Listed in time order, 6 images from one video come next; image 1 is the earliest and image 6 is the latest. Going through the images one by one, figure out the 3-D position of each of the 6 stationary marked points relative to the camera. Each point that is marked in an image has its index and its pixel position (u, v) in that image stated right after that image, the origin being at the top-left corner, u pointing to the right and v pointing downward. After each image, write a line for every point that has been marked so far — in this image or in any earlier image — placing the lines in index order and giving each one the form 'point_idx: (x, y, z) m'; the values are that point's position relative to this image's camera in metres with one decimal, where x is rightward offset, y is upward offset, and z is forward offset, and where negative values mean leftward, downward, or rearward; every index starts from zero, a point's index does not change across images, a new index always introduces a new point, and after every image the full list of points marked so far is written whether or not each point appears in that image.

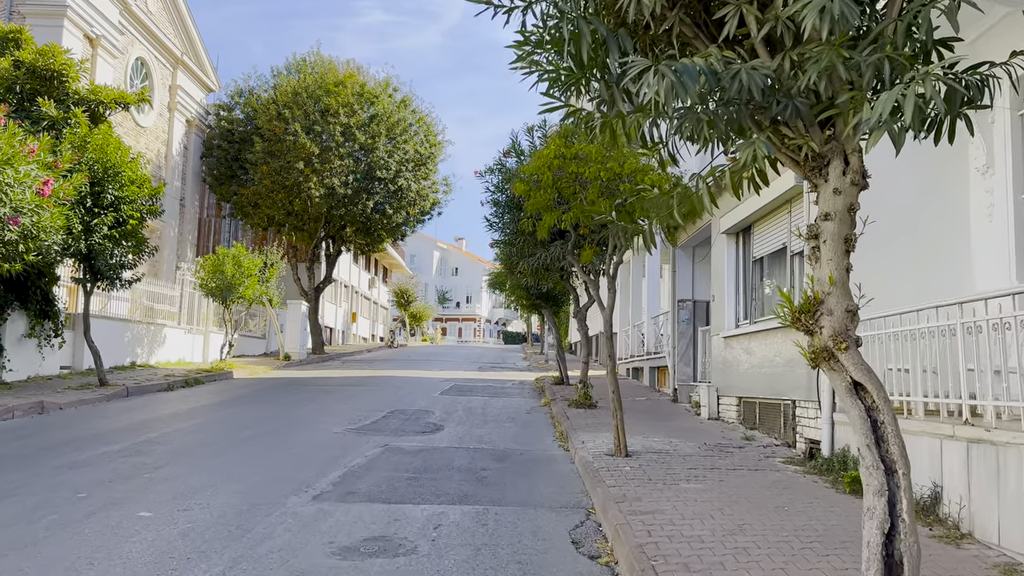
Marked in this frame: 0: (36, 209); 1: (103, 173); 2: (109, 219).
0: (-6.3, +1.1, +10.5) m
1: (-7.4, +2.1, +14.2) m
2: (-7.3, +1.3, +14.3) m
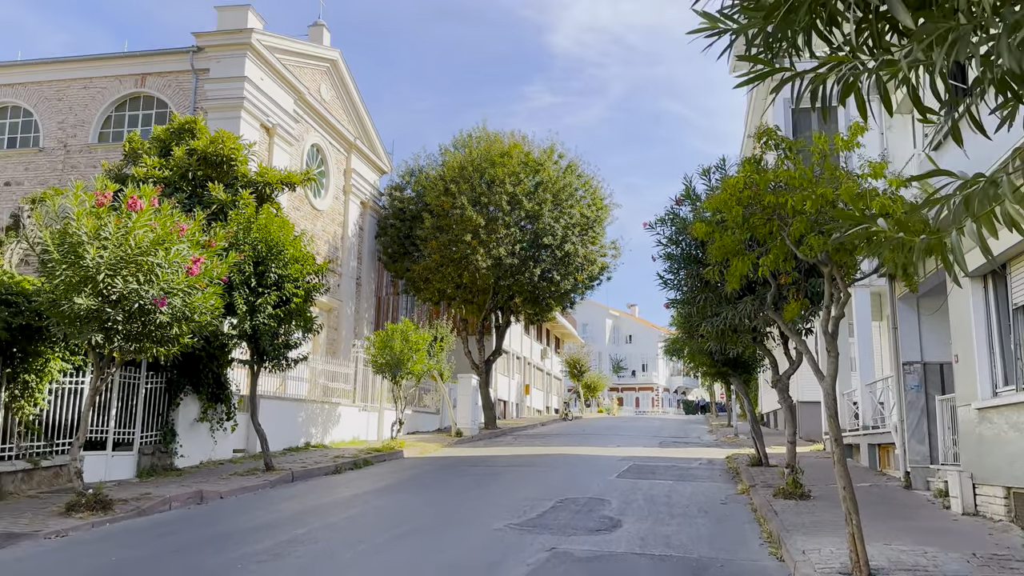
0: (-4.2, 0.0, +10.1) m
1: (-4.4, +0.7, +14.0) m
2: (-4.3, -0.1, +14.0) m
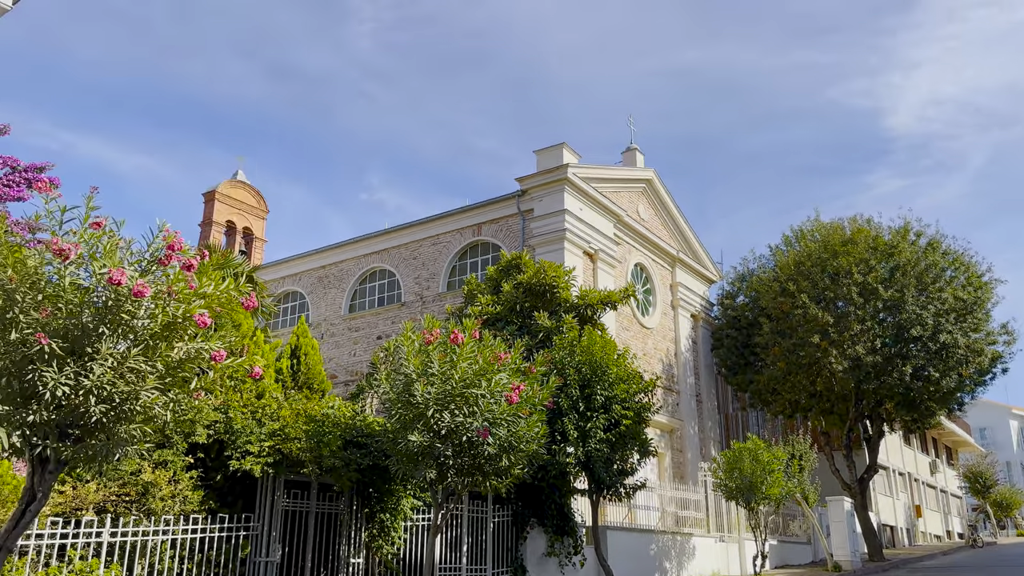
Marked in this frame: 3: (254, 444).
0: (0.0, -1.6, +9.9) m
1: (+1.3, -1.5, +13.6) m
2: (+1.5, -2.3, +13.4) m
3: (-3.2, -2.0, +9.9) m
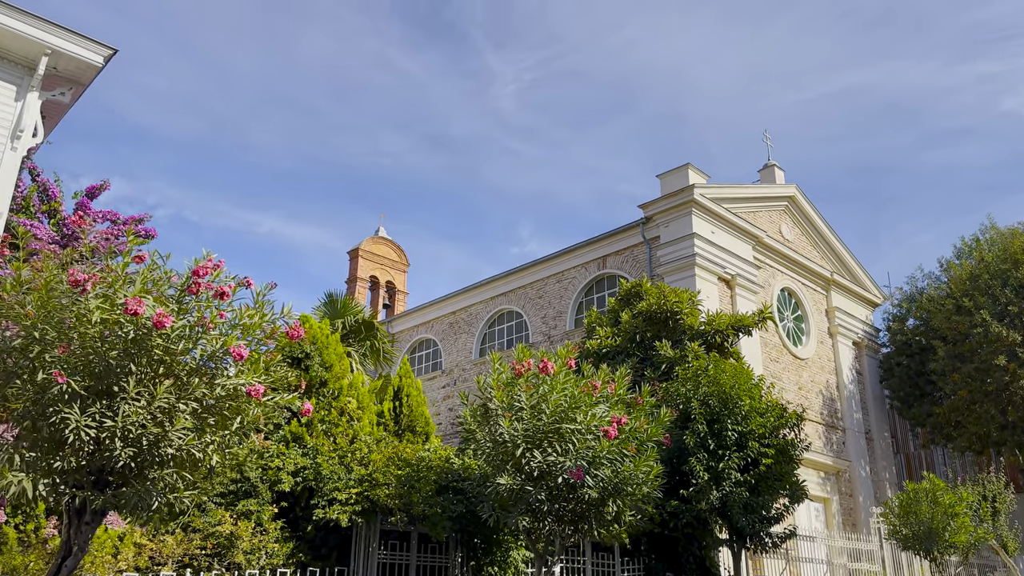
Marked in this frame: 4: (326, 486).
0: (+1.1, -1.8, +8.6) m
1: (+3.2, -1.8, +12.1) m
2: (+3.4, -2.6, +11.8) m
3: (-2.0, -2.4, +9.2) m
4: (-2.2, -2.3, +9.2) m
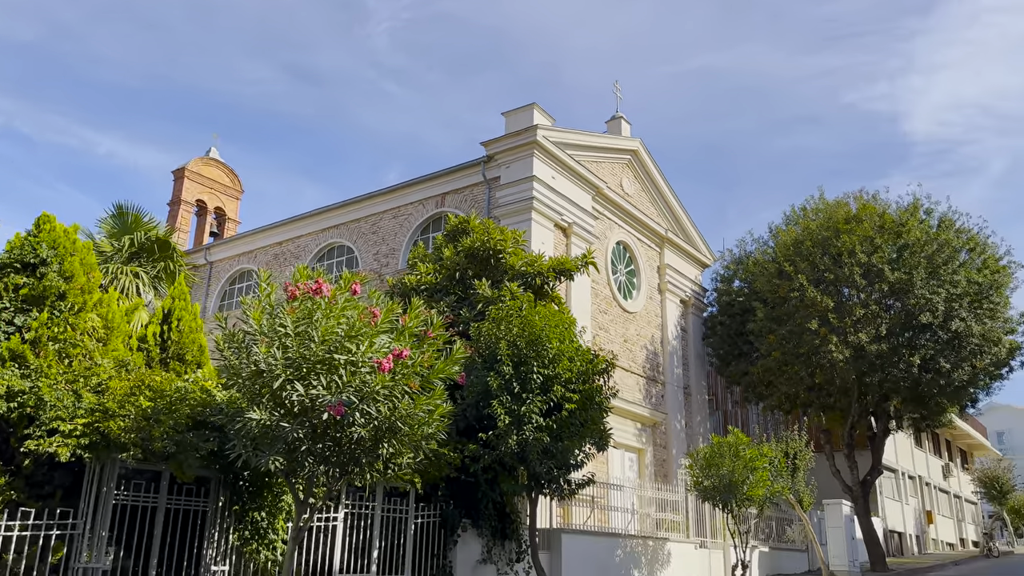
0: (-1.2, -1.0, +7.7) m
1: (+0.2, -0.9, +11.4) m
2: (+0.4, -1.7, +11.2) m
3: (-4.4, -1.3, +7.7) m
4: (-4.6, -1.2, +7.7) m
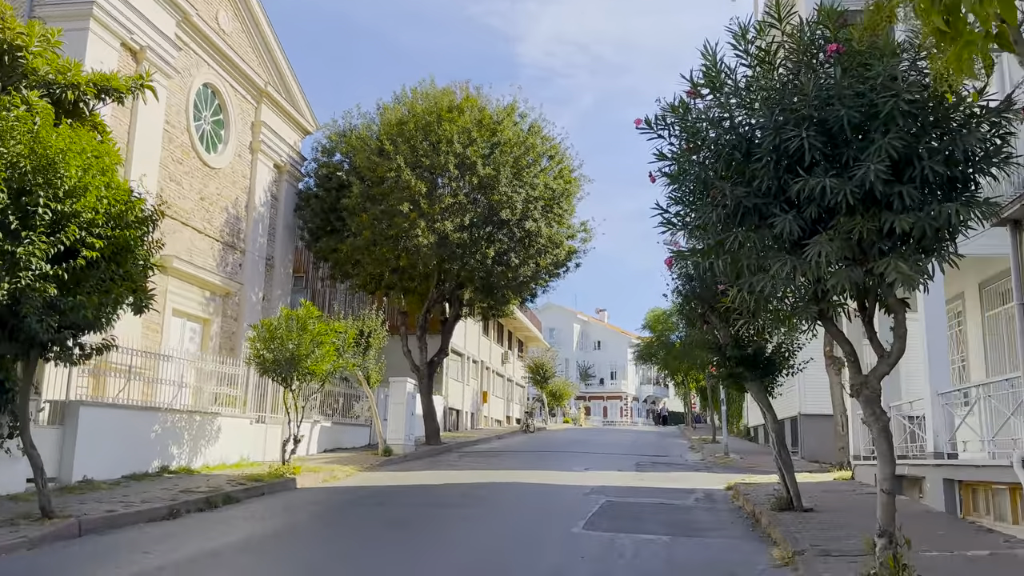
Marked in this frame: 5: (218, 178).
0: (-4.9, +0.6, +4.9) m
1: (-5.4, +1.3, +8.8) m
2: (-5.2, +0.5, +8.8) m
3: (-7.8, +0.6, +3.5) m
4: (-8.0, +0.7, +3.3) m
5: (-7.5, +2.8, +20.1) m
